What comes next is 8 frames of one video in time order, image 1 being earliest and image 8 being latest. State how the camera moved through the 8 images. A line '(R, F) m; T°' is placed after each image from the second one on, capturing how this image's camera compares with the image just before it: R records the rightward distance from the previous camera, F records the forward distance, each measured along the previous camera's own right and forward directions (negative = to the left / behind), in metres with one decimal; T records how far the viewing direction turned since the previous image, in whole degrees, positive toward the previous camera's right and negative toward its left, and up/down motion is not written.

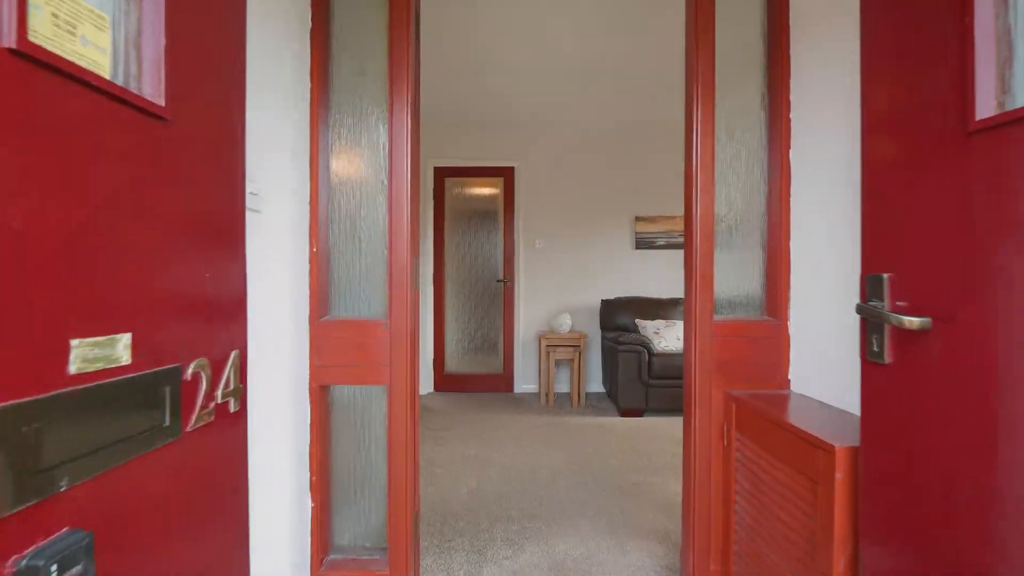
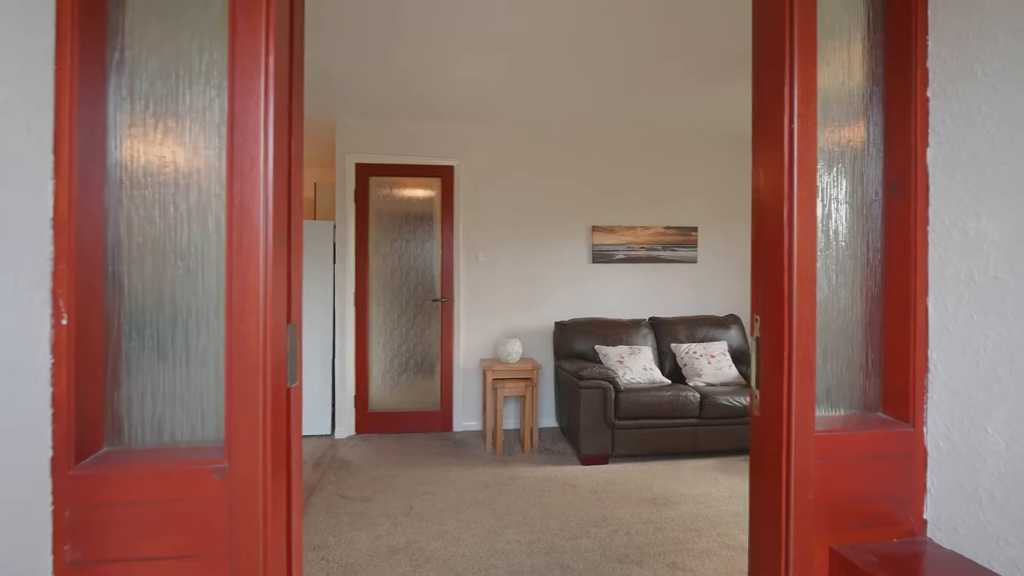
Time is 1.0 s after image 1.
(0.0, +0.7) m; +7°
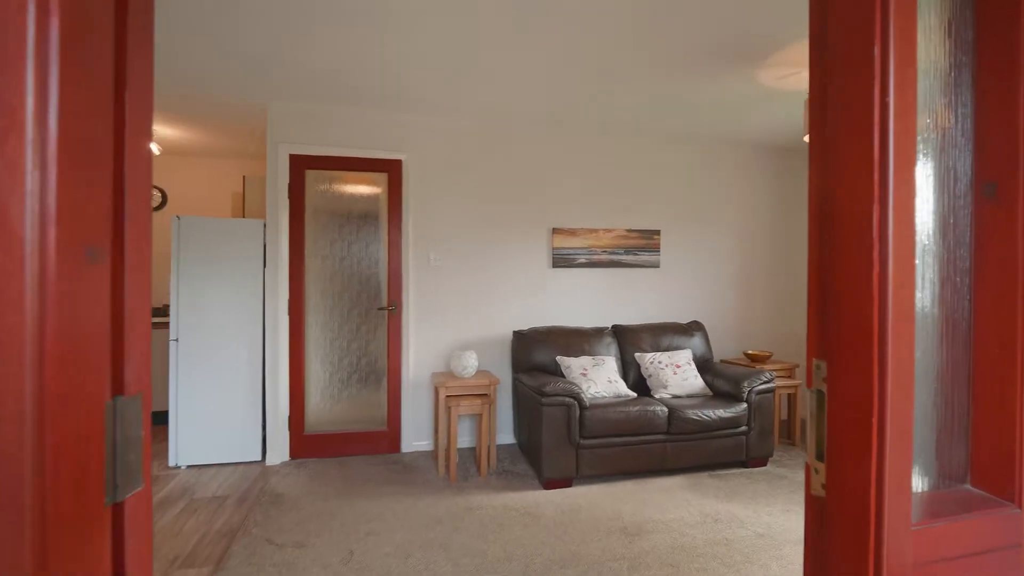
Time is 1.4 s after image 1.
(0.0, +0.3) m; +6°
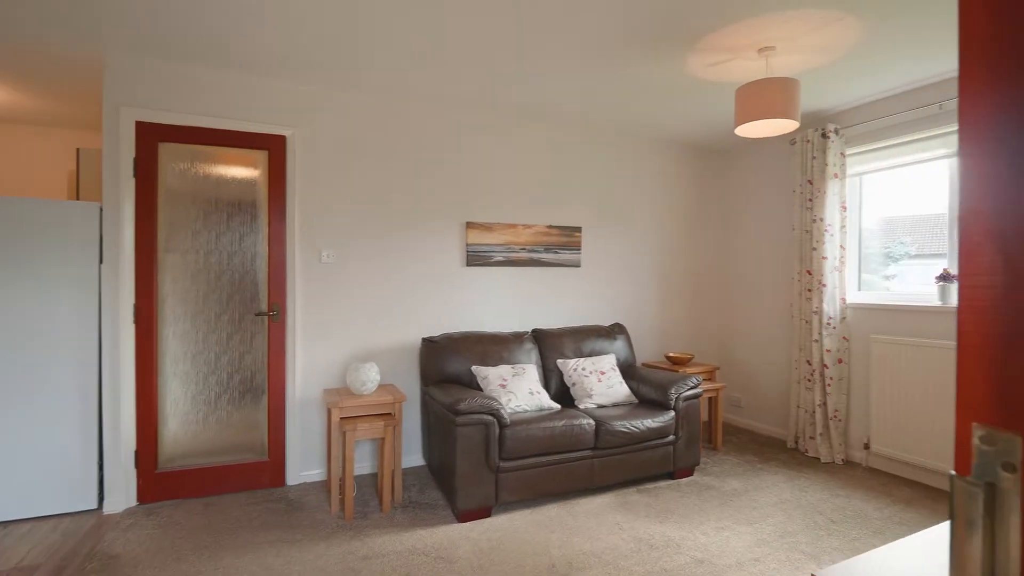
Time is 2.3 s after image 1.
(0.0, +0.4) m; +10°
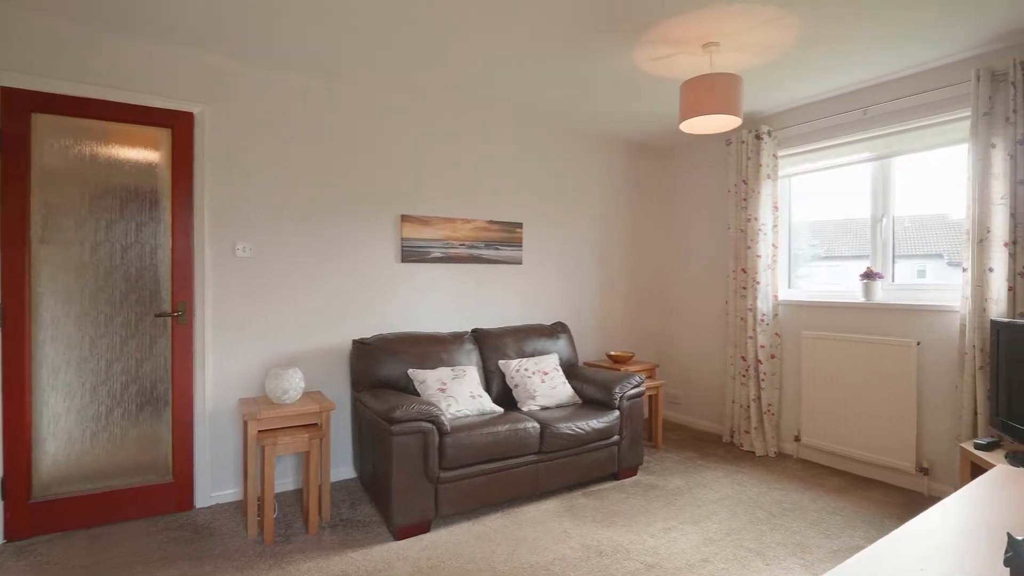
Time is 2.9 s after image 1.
(0.0, +0.2) m; +8°
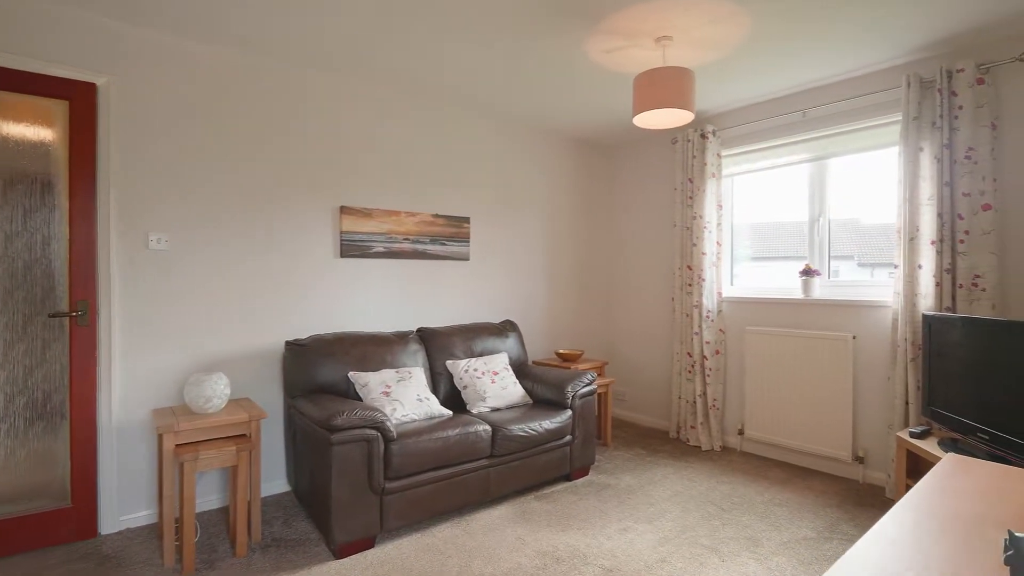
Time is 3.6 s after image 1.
(-0.1, +0.1) m; +7°
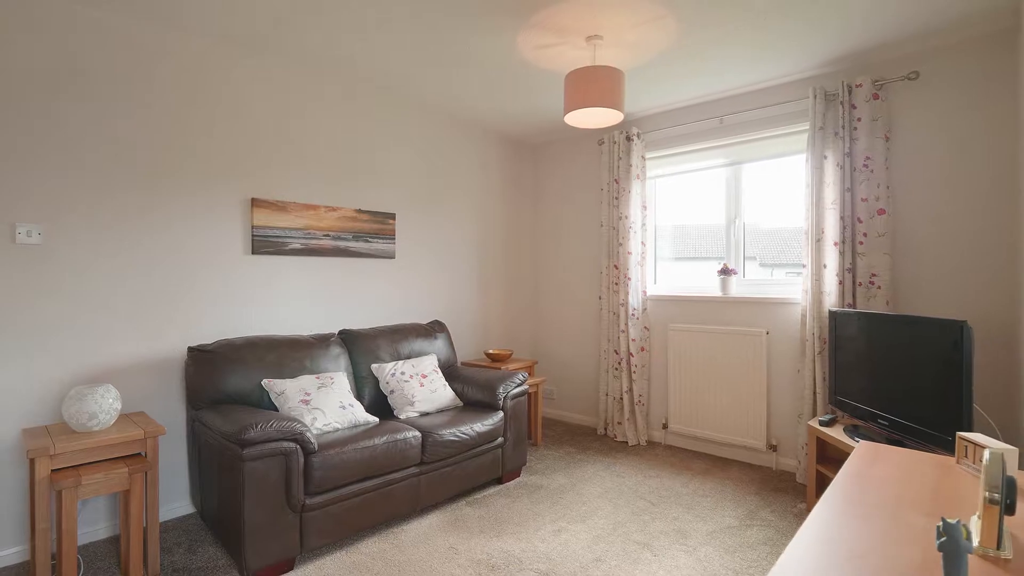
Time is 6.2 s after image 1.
(0.0, +0.1) m; +8°
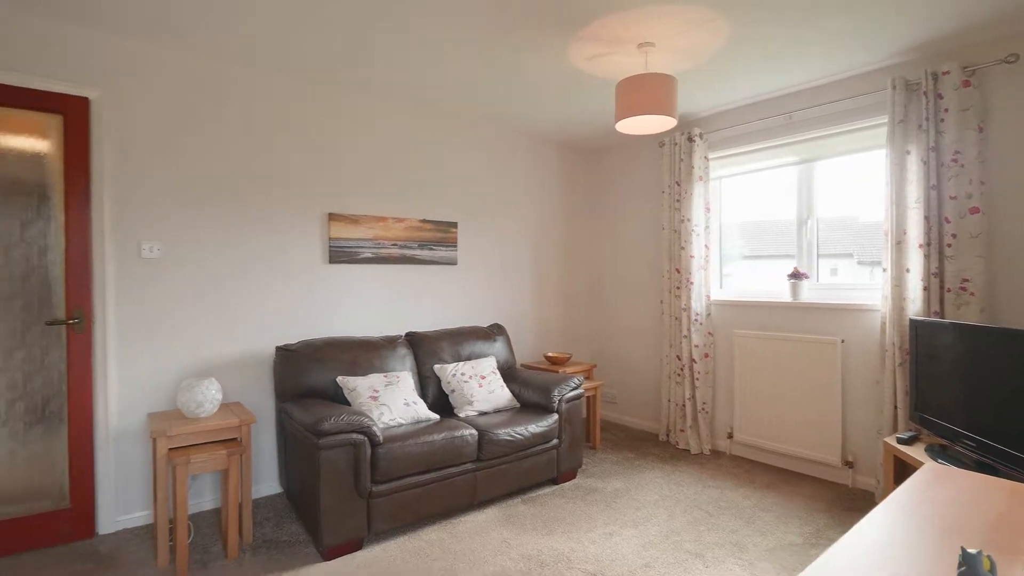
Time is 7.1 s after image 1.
(+0.2, -0.1) m; -10°
